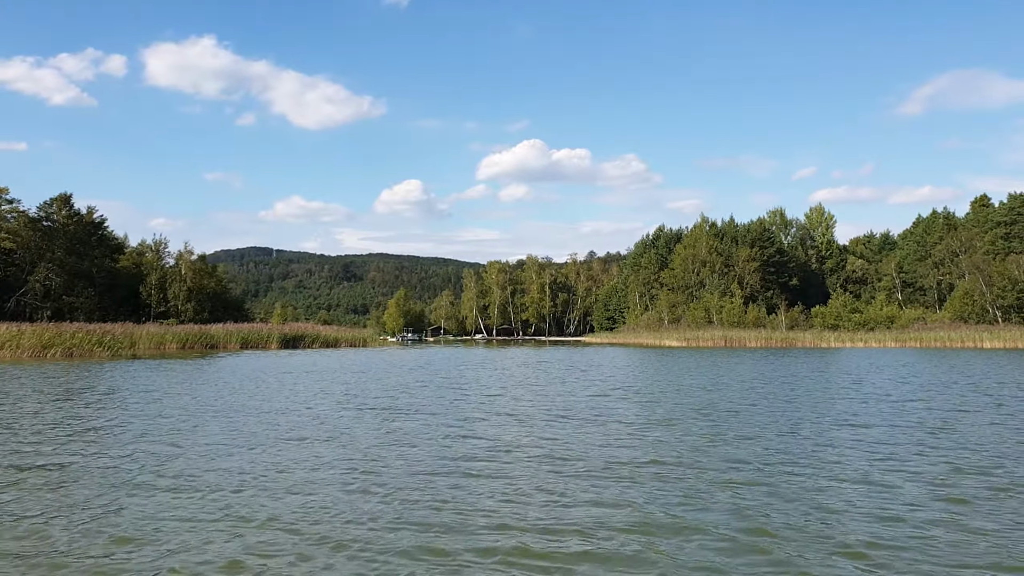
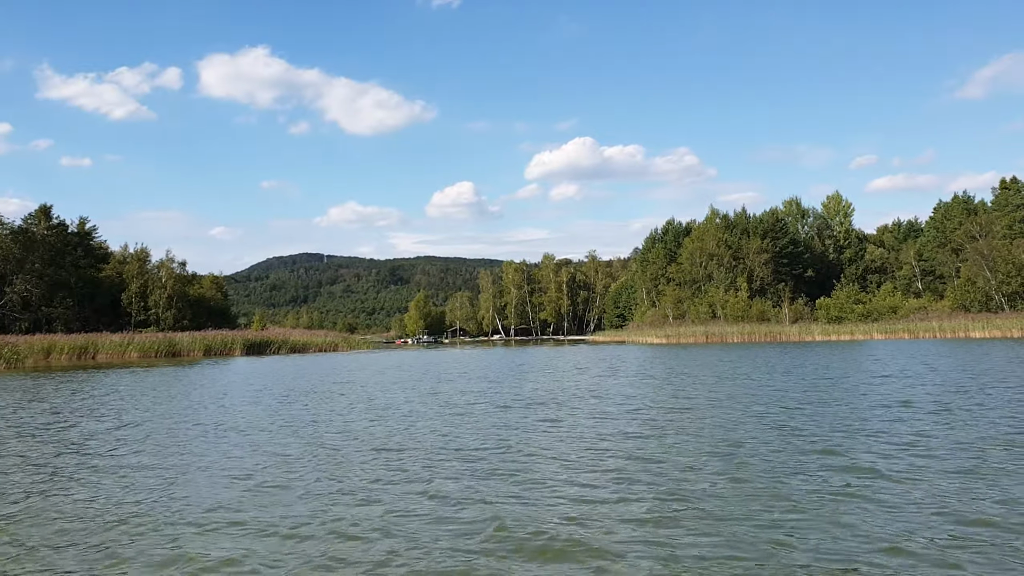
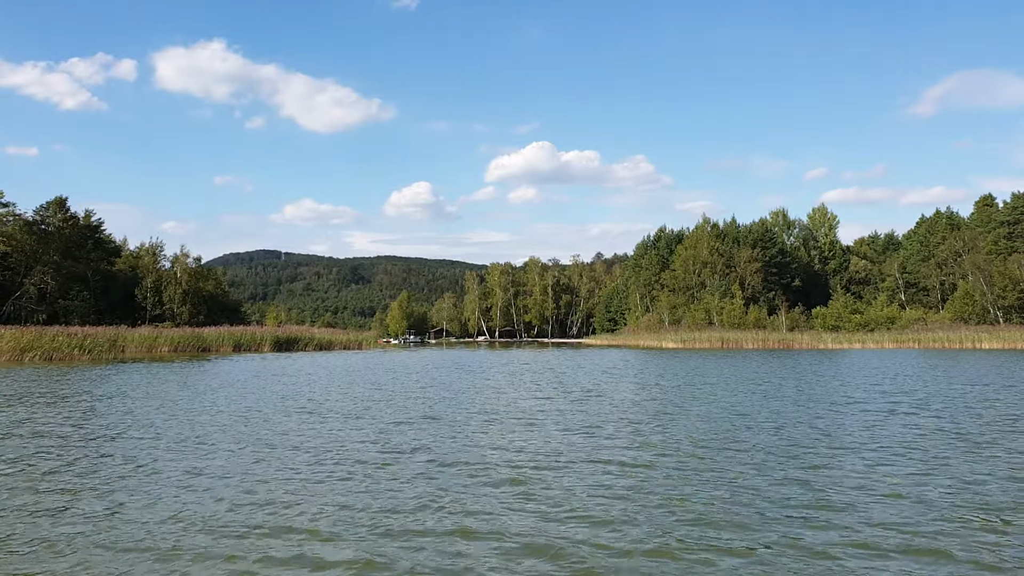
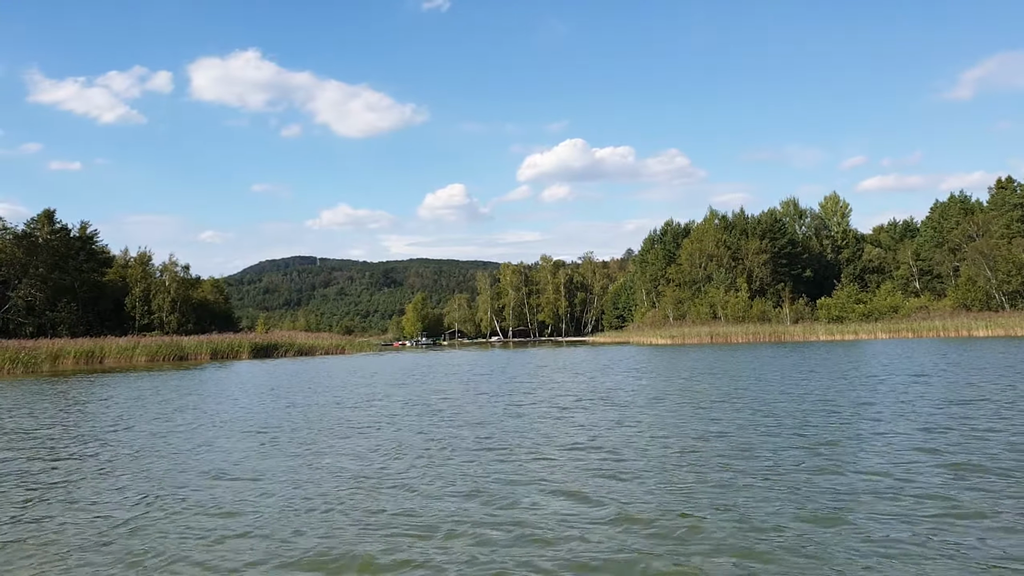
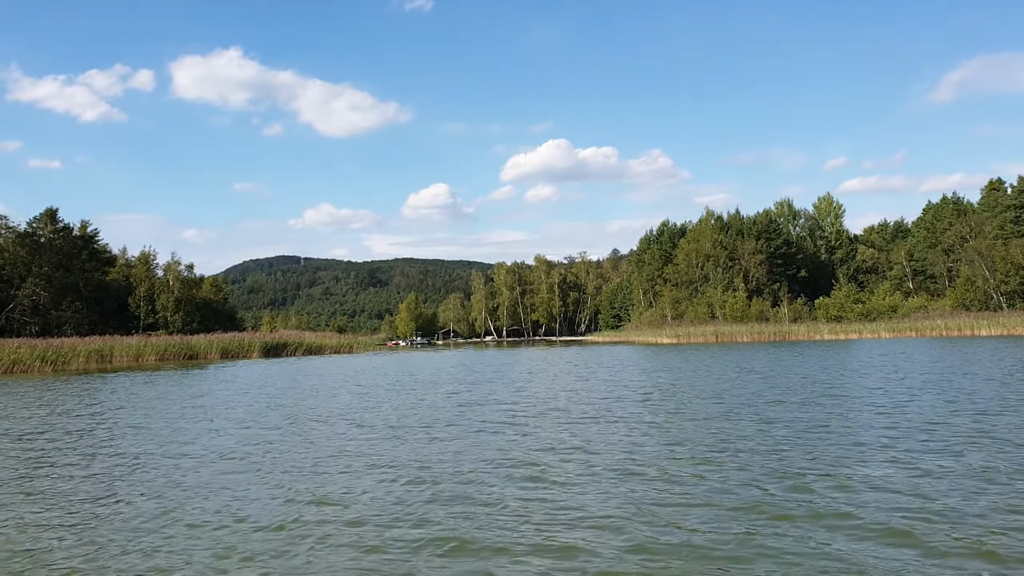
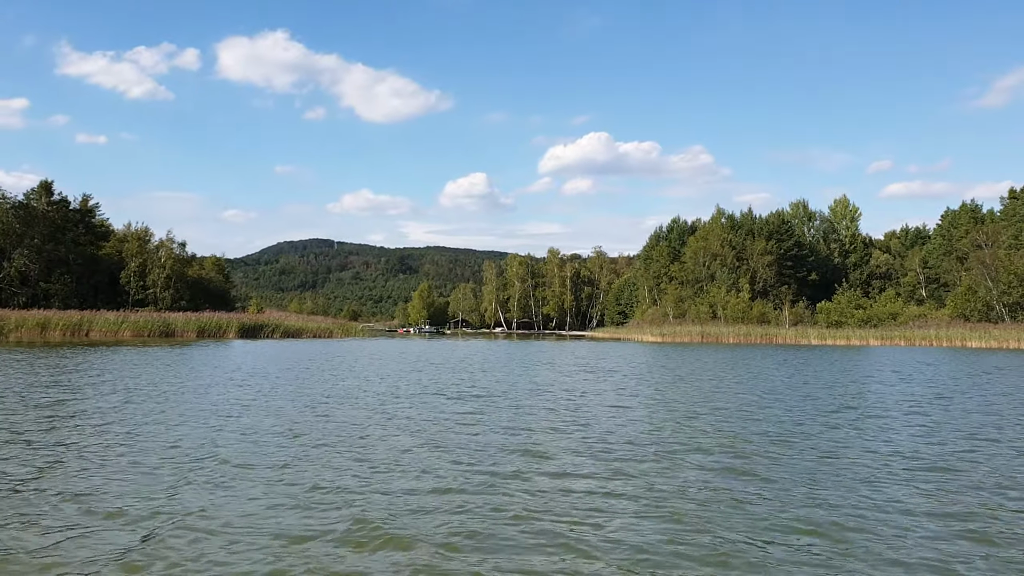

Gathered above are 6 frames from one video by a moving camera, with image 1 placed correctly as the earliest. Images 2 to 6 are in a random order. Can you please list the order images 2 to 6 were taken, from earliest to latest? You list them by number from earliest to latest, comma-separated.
3, 5, 4, 2, 6
